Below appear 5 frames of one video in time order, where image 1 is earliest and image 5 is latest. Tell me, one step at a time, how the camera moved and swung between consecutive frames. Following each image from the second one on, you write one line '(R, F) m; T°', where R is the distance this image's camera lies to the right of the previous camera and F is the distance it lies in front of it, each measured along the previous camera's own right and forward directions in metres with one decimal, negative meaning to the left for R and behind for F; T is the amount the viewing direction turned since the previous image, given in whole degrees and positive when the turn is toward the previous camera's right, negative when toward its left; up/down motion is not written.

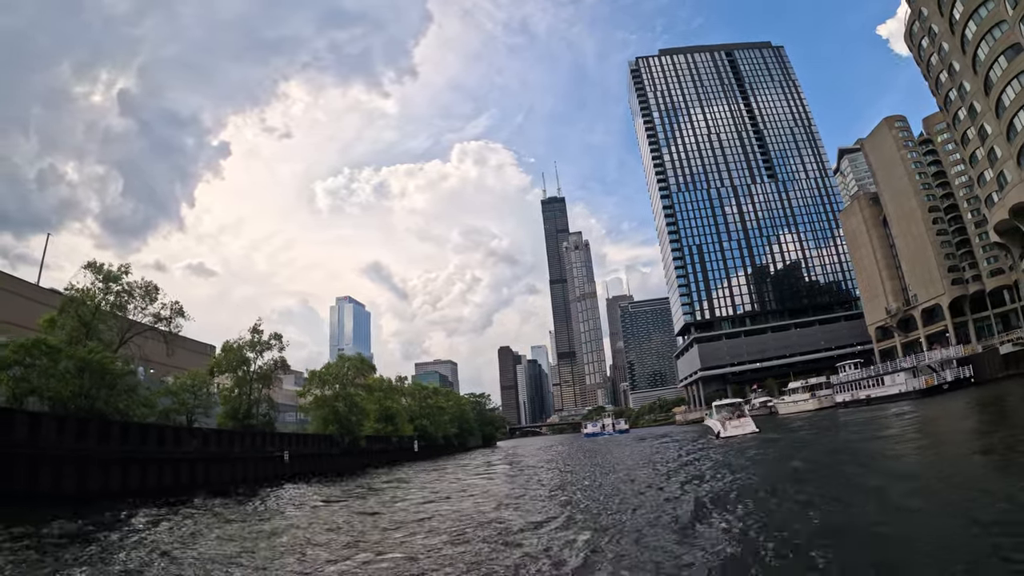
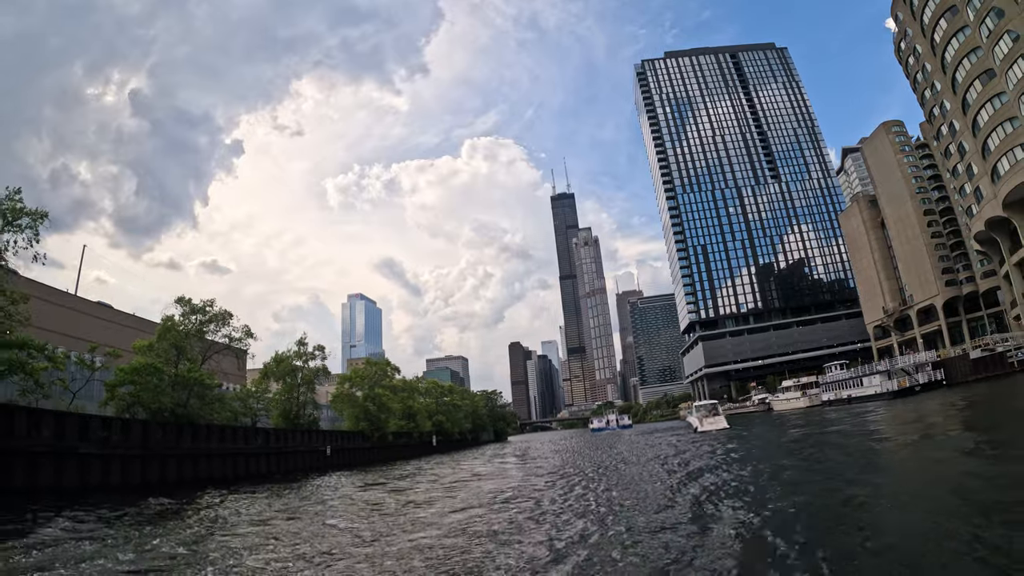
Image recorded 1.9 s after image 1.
(+0.2, -3.2) m; -1°
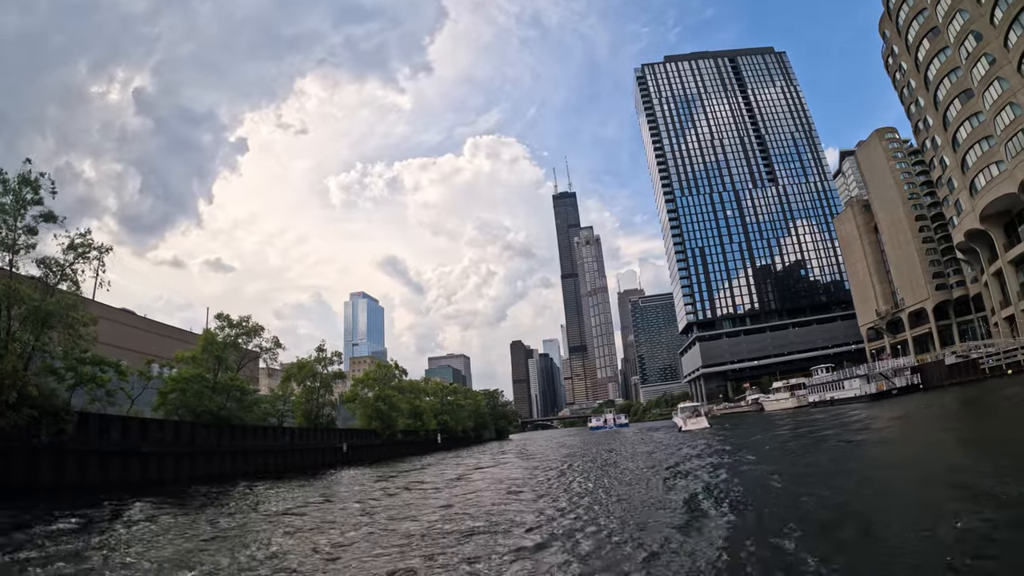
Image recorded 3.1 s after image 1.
(+0.1, -2.0) m; 0°
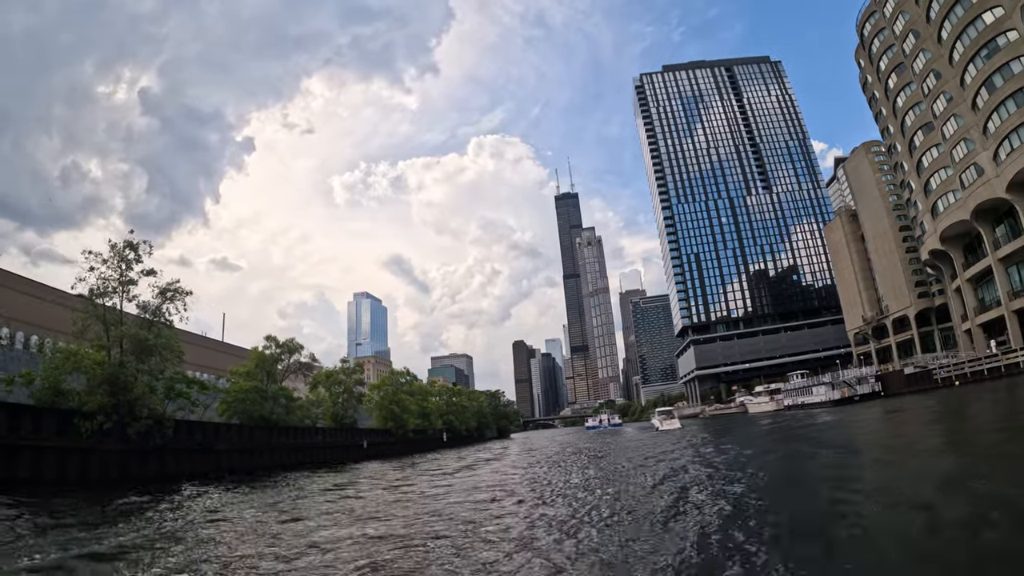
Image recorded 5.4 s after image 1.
(+0.3, -3.6) m; 0°
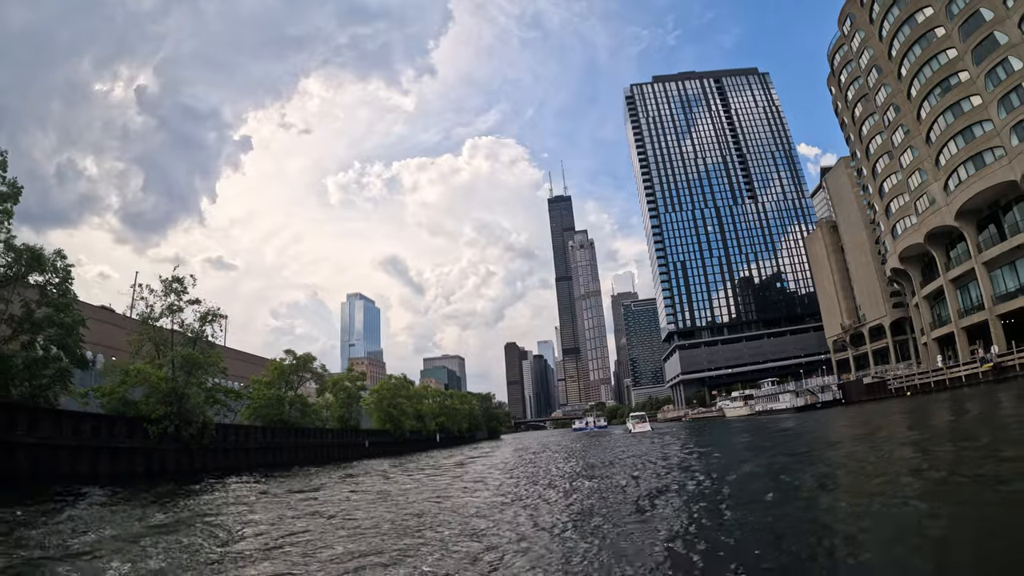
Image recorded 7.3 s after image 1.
(+0.2, -2.9) m; +1°
